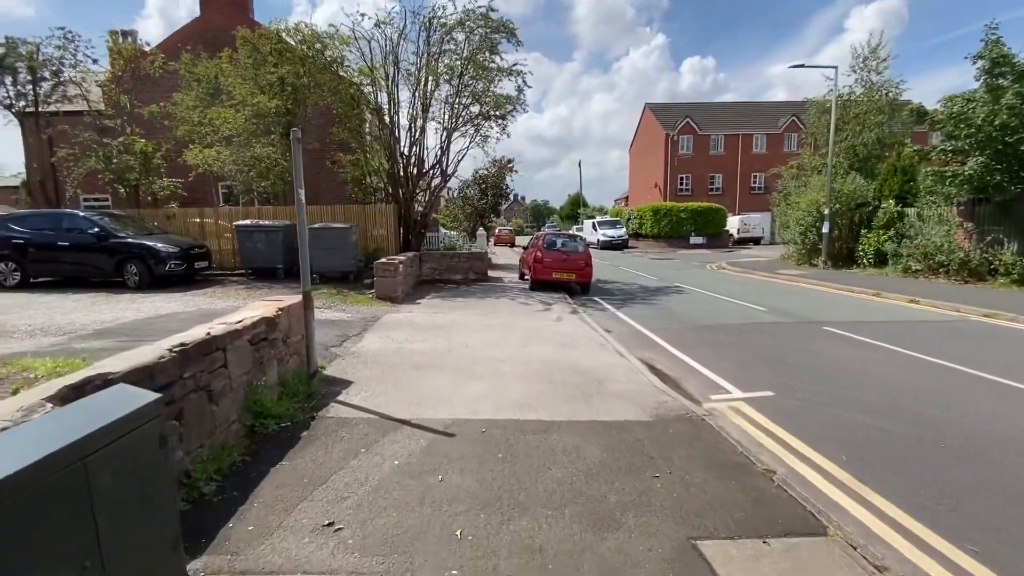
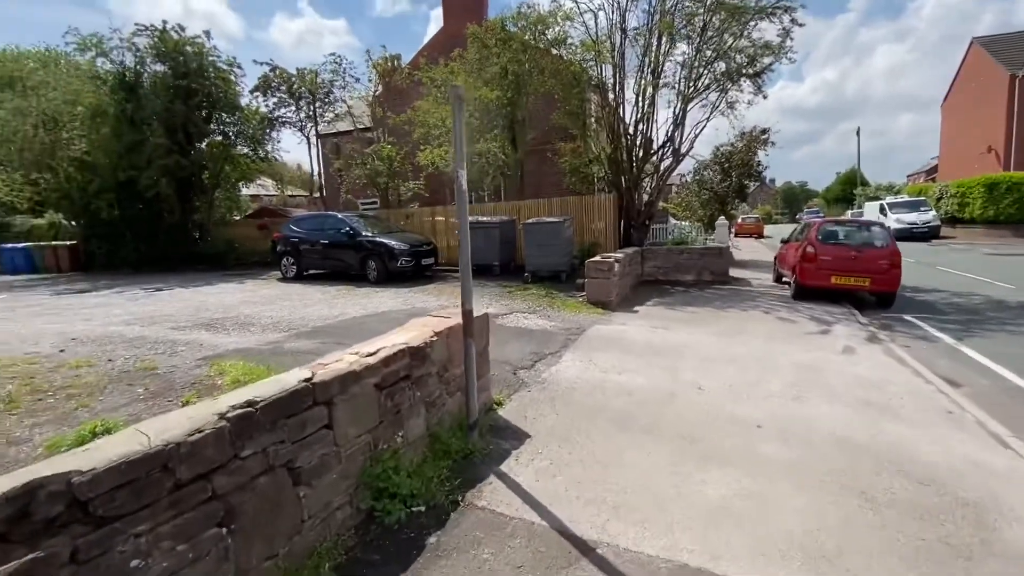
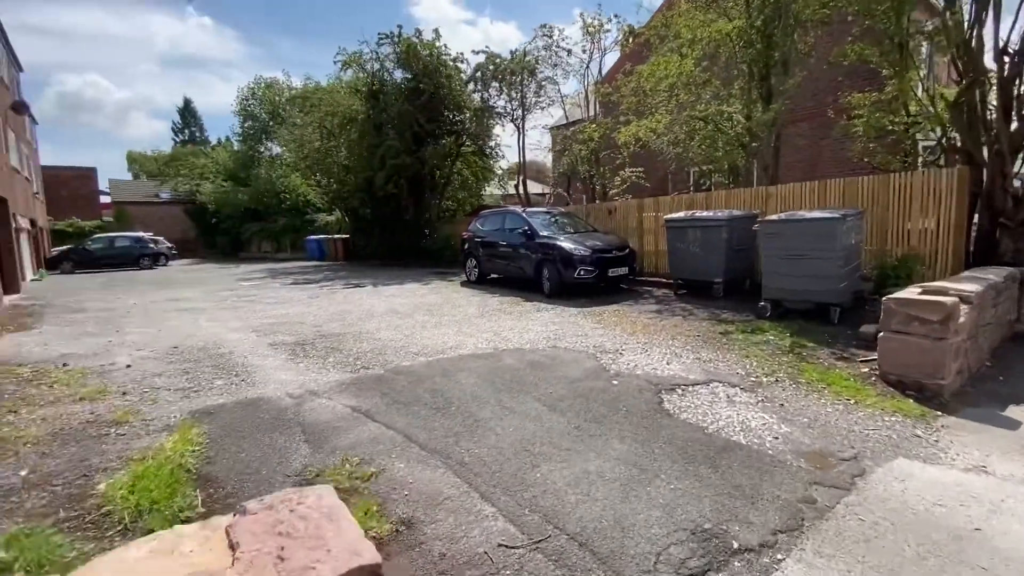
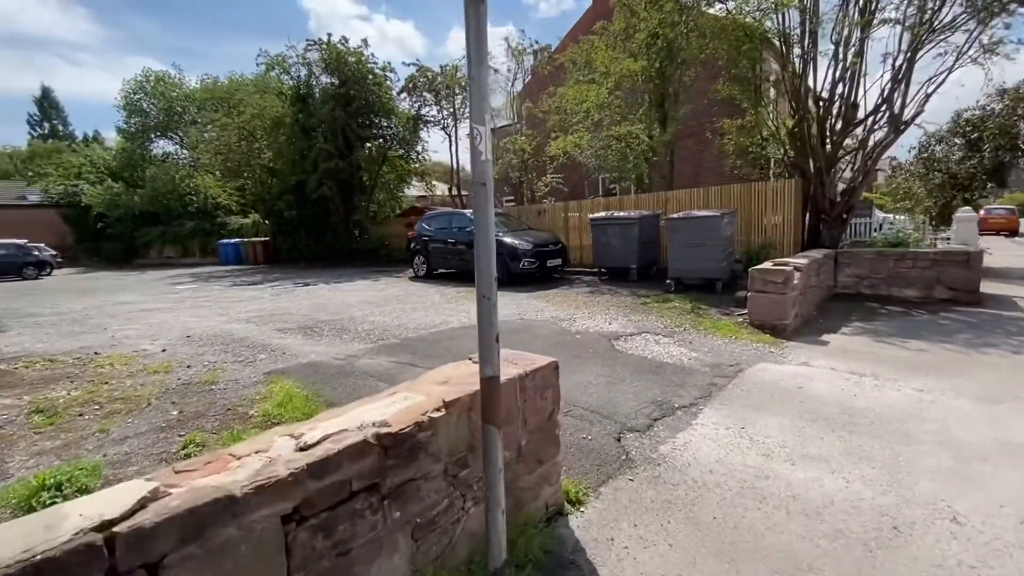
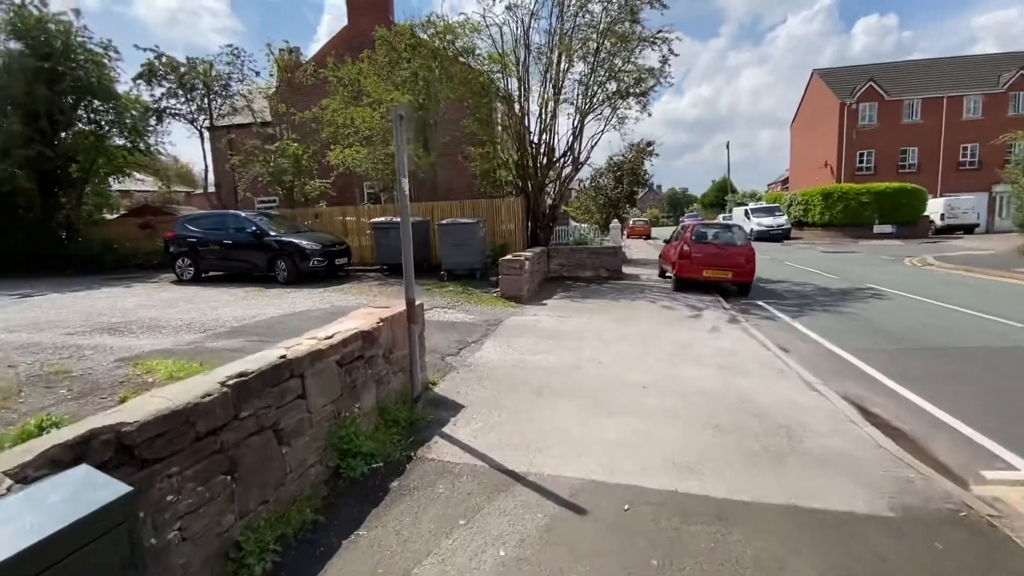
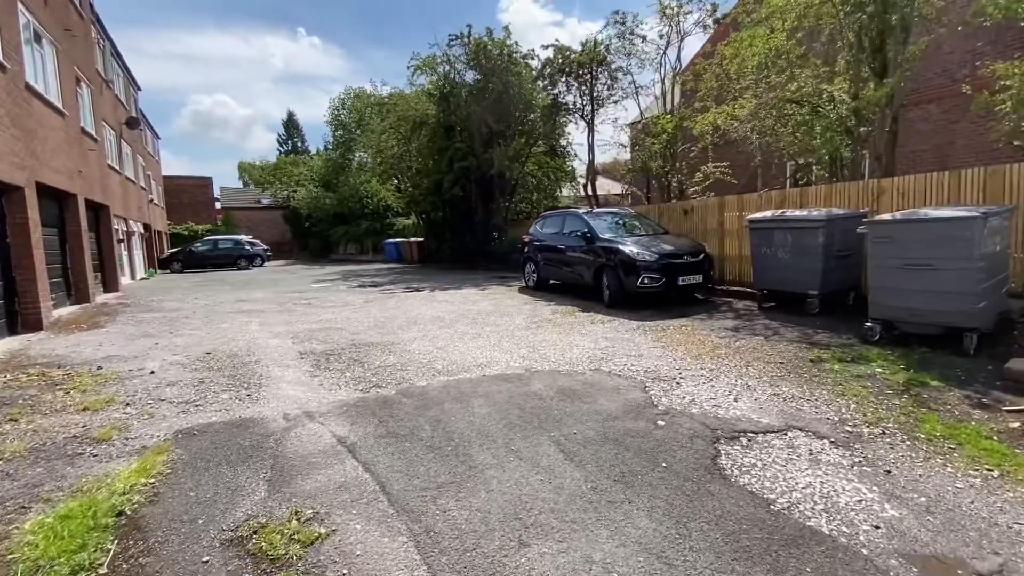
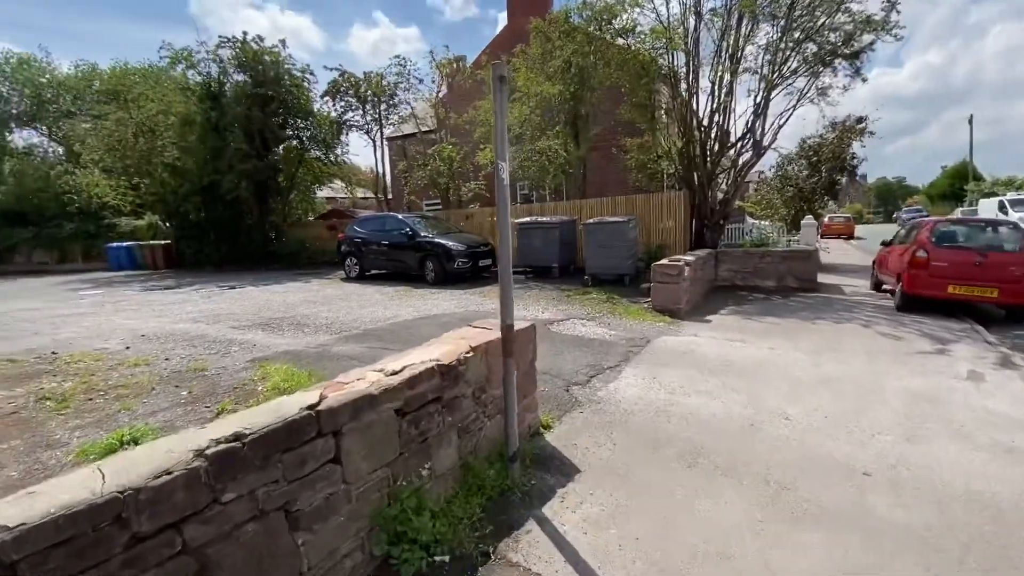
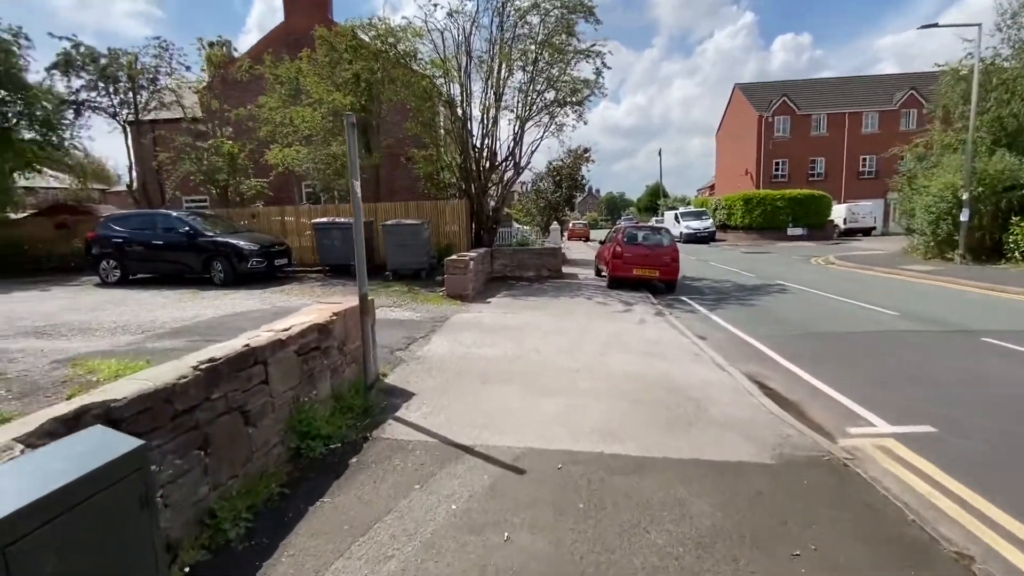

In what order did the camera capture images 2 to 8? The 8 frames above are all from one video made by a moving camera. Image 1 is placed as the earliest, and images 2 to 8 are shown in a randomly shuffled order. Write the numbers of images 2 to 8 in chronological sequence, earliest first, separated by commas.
8, 5, 2, 7, 4, 3, 6
